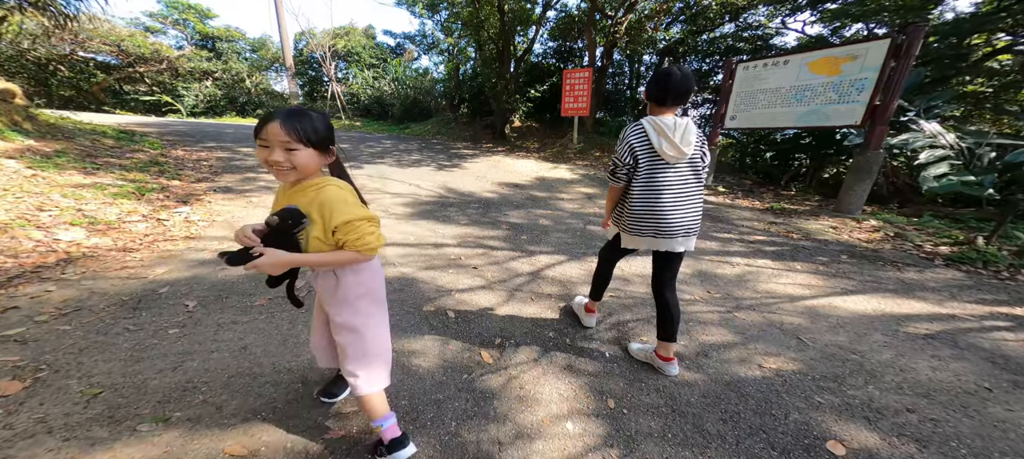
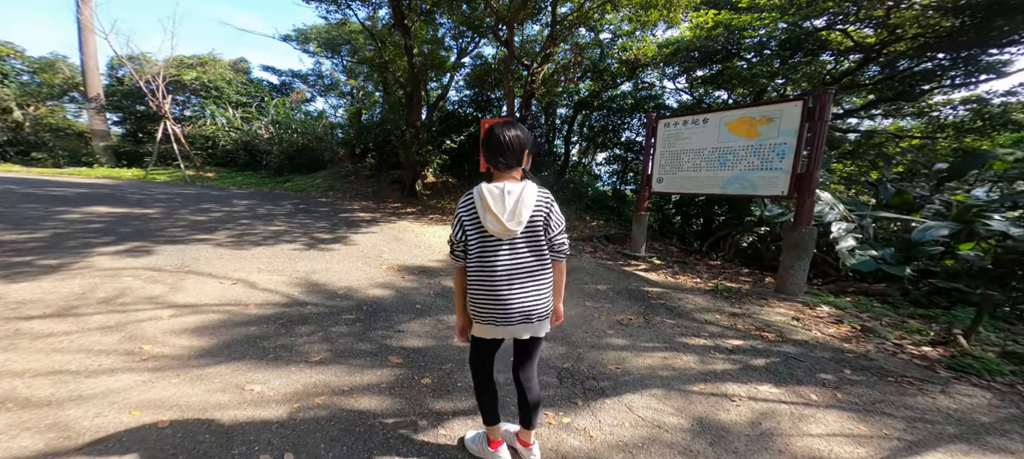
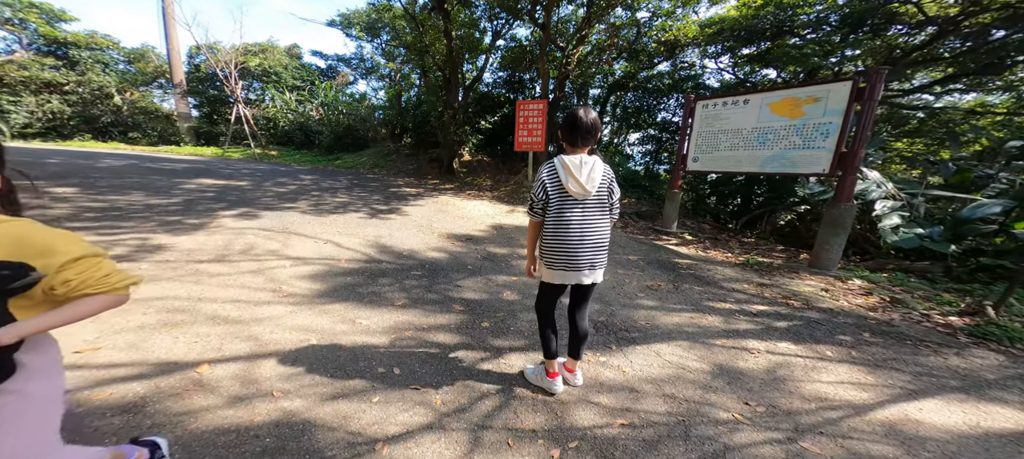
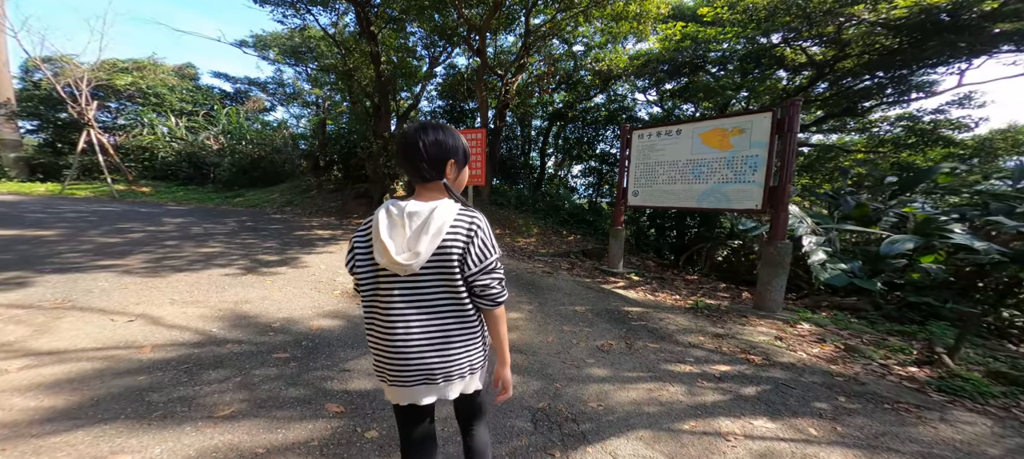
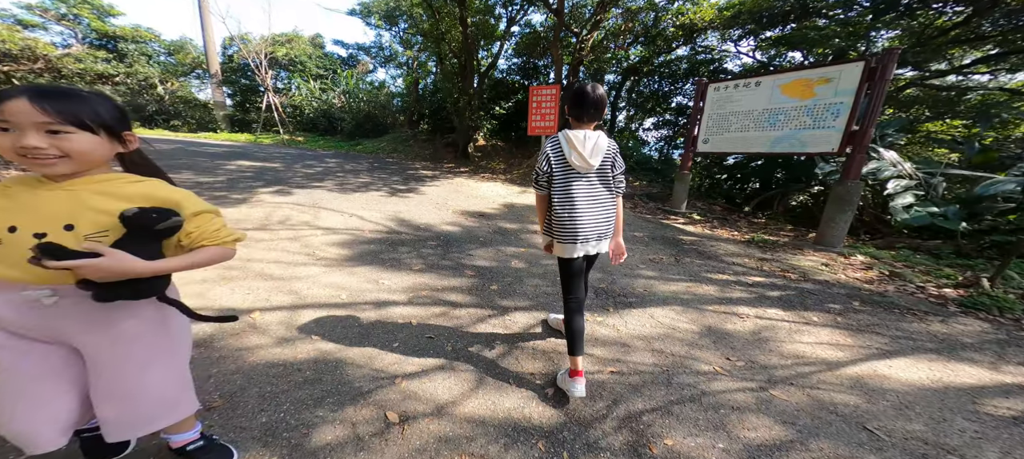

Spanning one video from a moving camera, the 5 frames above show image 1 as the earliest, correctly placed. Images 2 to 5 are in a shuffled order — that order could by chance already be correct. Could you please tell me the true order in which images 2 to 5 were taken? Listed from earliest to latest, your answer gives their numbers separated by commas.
5, 3, 2, 4
